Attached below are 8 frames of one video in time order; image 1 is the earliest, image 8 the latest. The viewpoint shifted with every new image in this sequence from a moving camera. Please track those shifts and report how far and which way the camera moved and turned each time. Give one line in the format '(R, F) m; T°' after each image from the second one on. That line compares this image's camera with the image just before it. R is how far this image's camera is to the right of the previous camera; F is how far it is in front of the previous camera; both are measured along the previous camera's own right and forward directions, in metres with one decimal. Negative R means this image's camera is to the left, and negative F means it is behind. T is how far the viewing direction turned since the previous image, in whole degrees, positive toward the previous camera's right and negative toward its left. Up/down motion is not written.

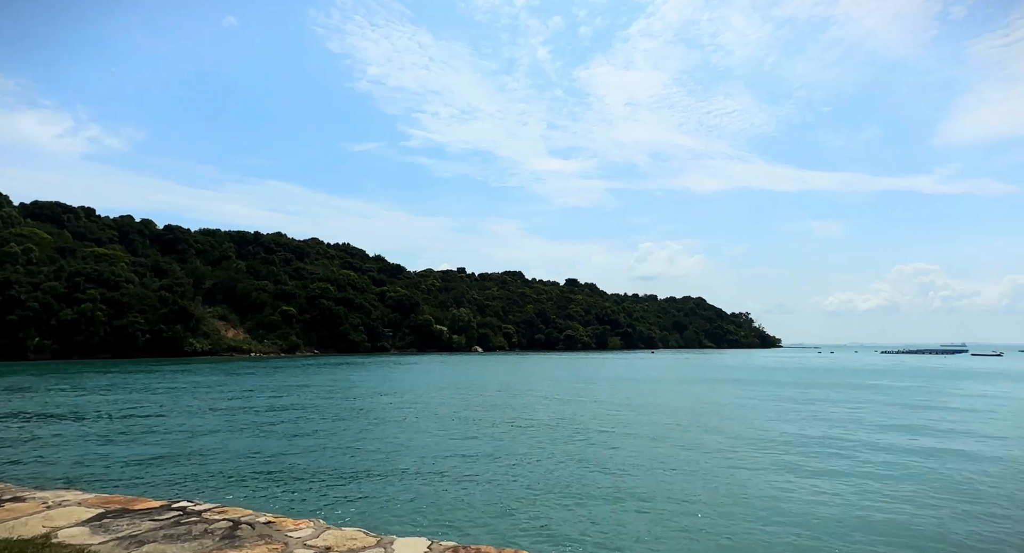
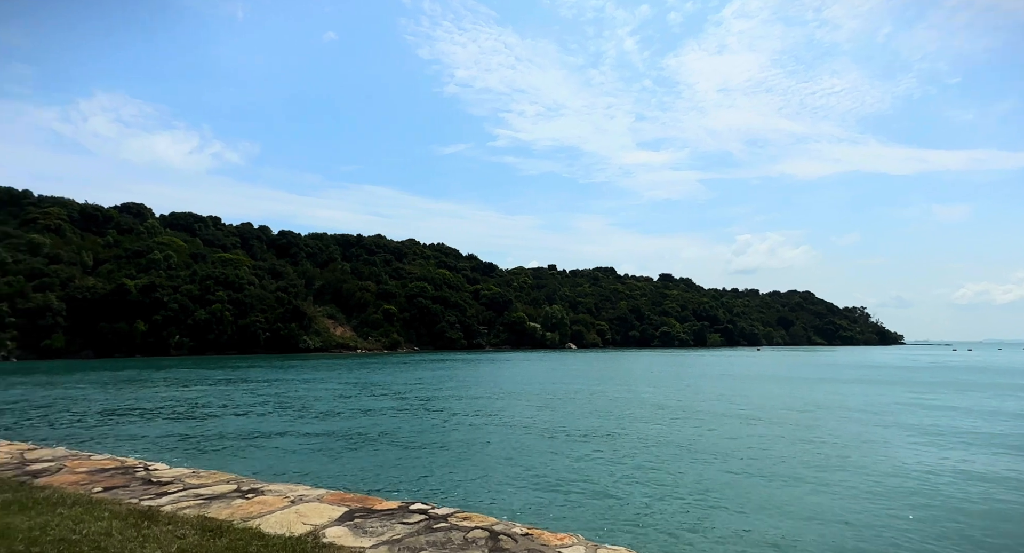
(-0.7, 0.0) m; -8°
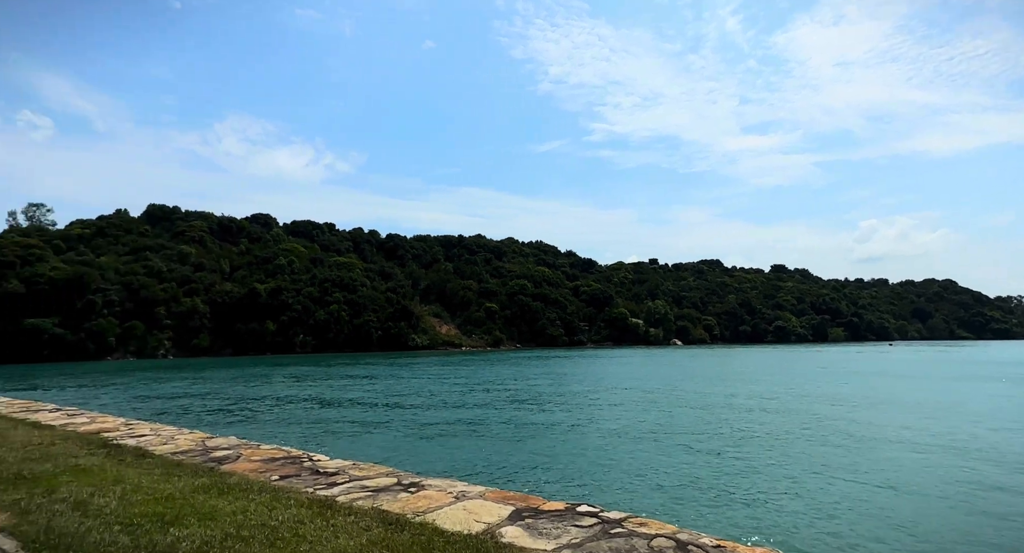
(-0.3, 0.0) m; -9°
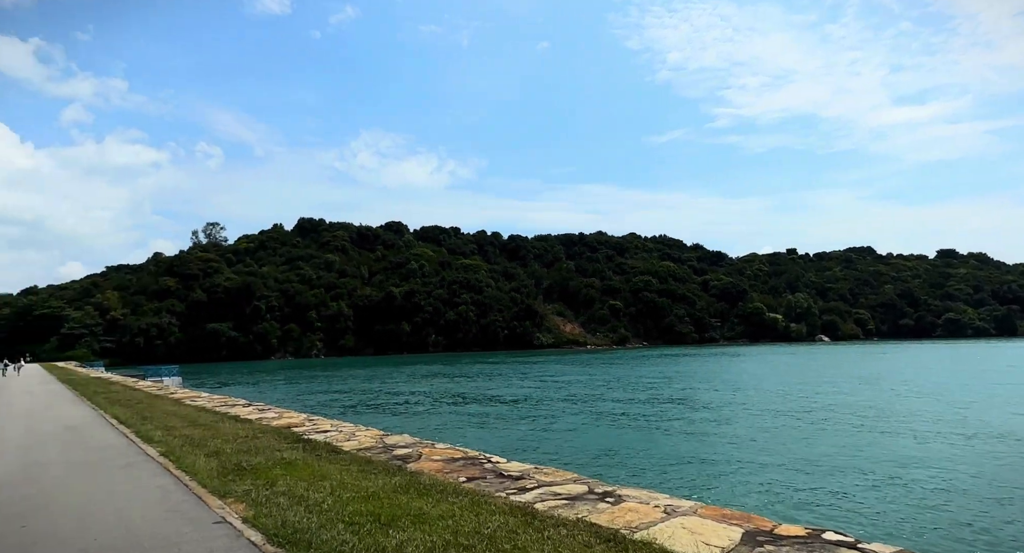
(-0.5, 0.0) m; -11°
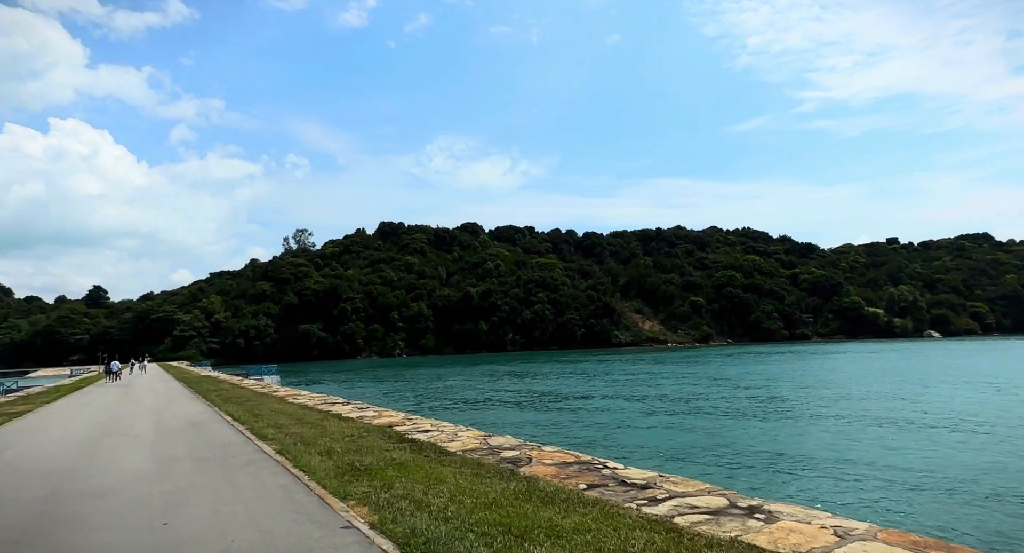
(-0.4, +0.2) m; -7°
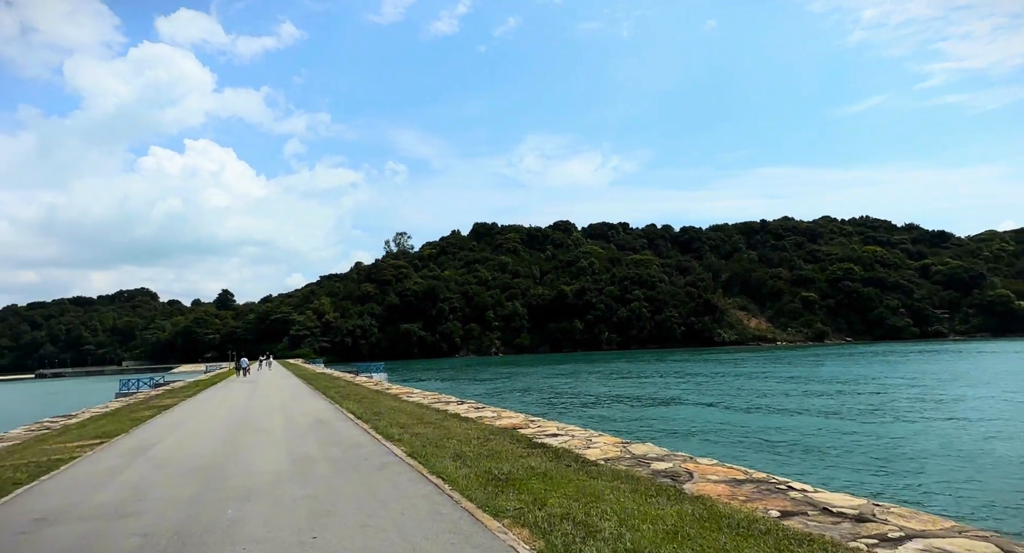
(-0.7, +0.7) m; -8°
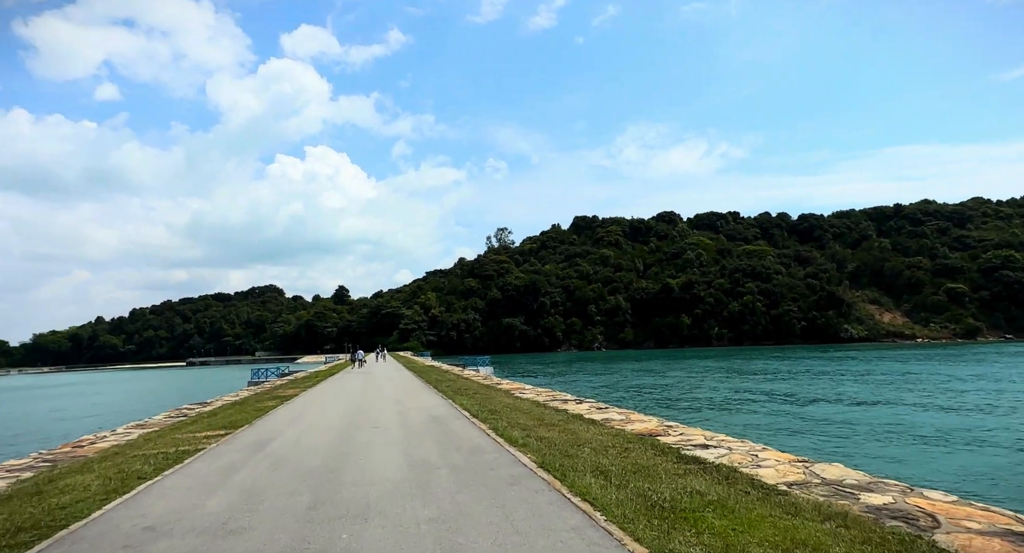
(-0.6, +1.4) m; -9°
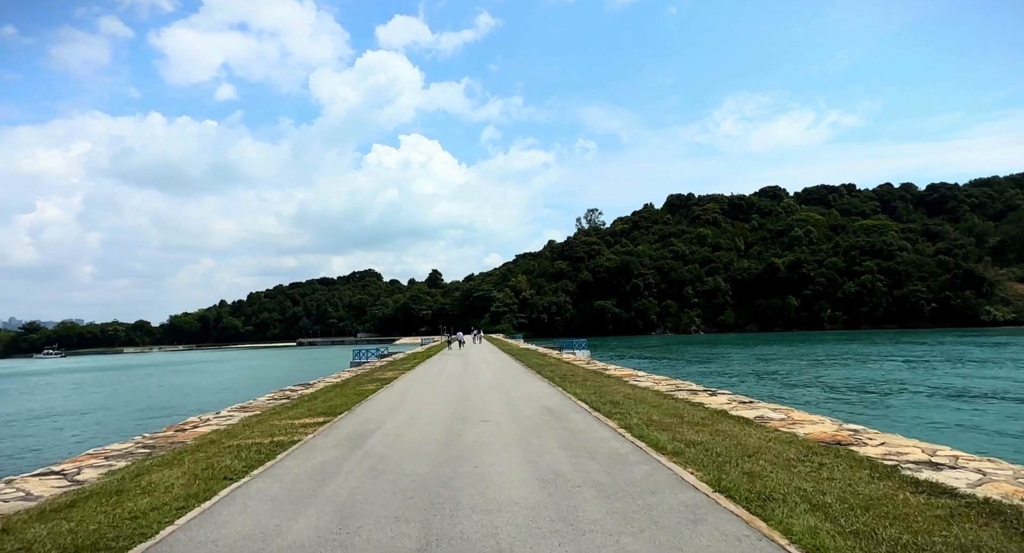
(-0.8, +2.2) m; -8°
